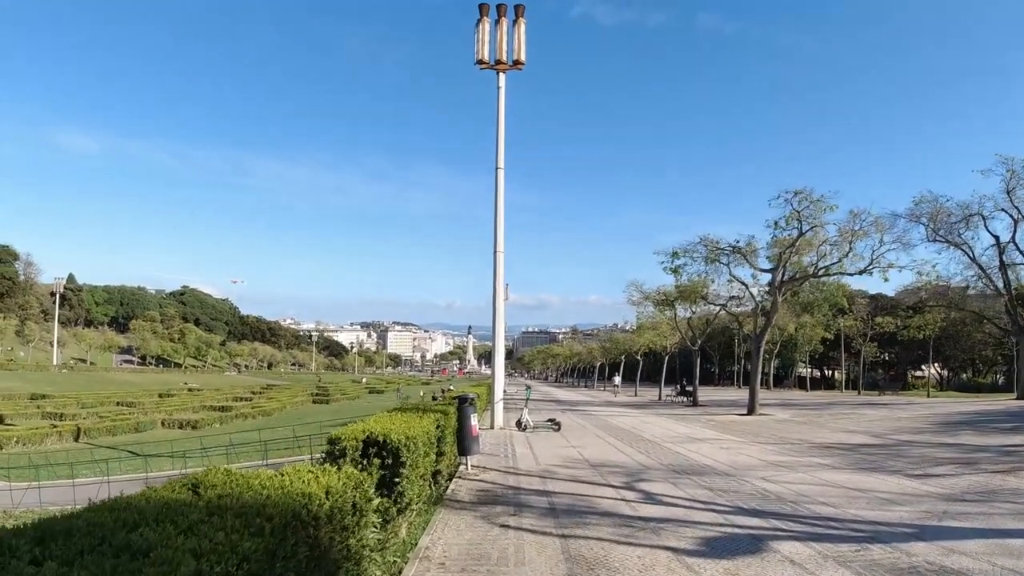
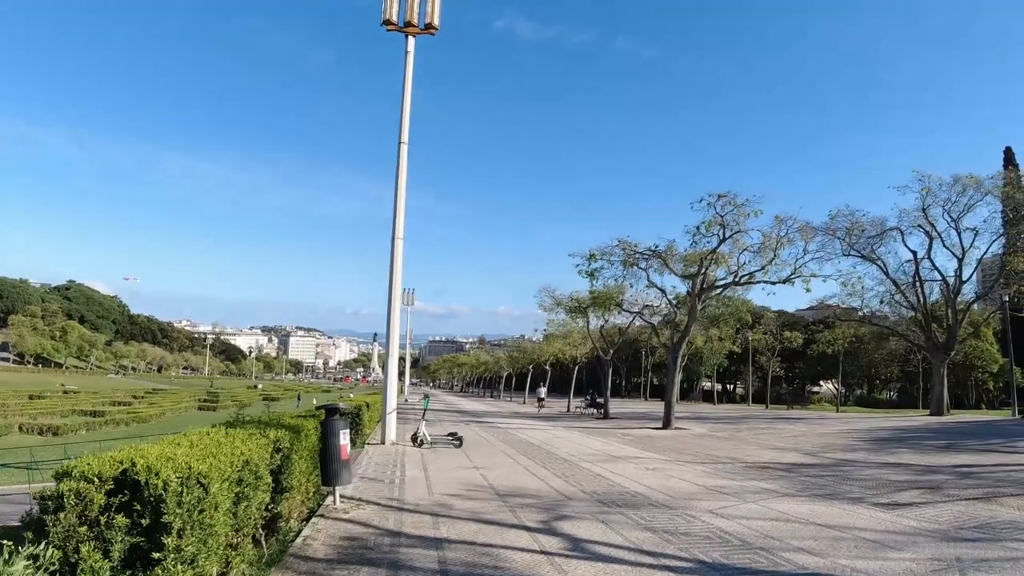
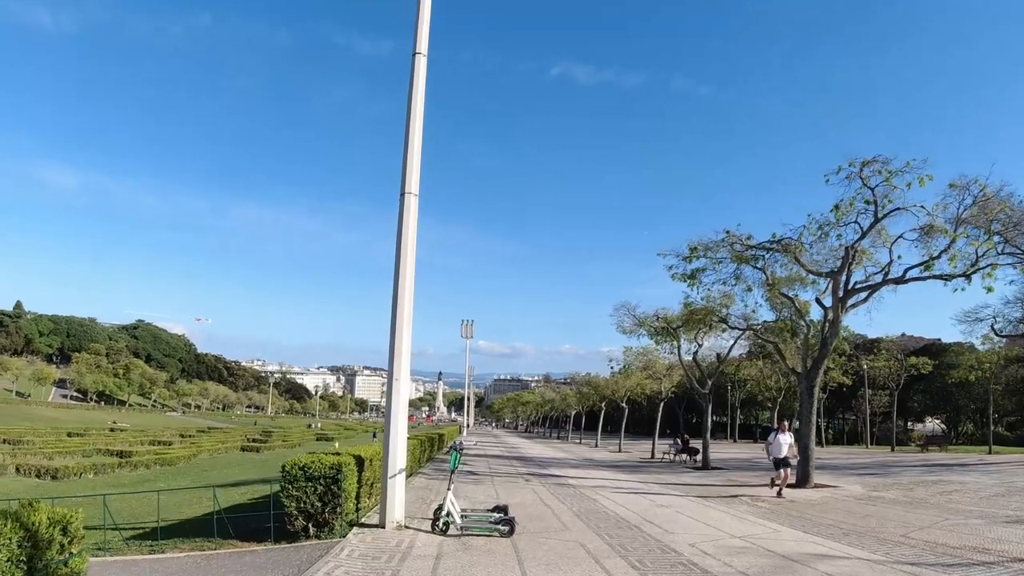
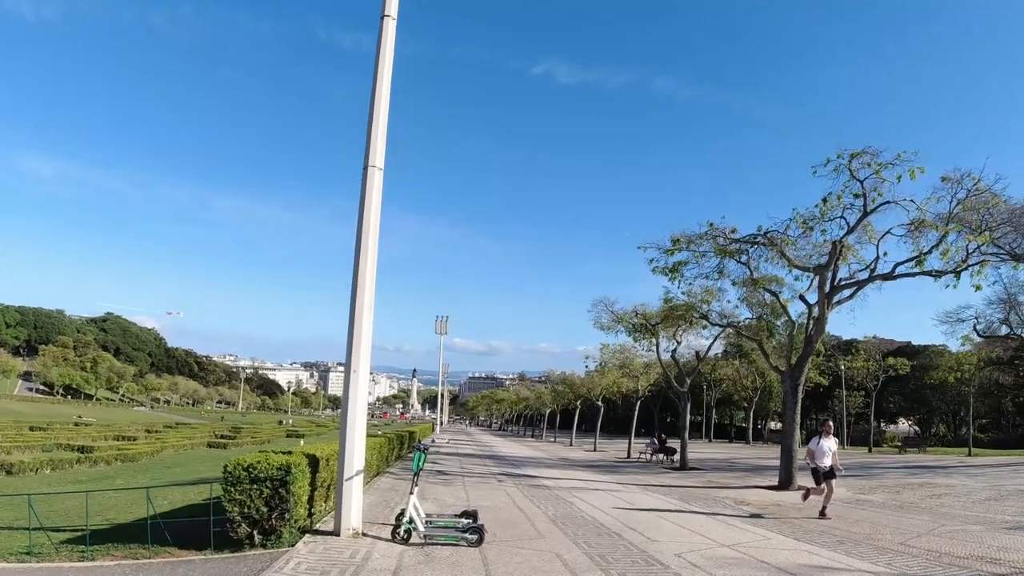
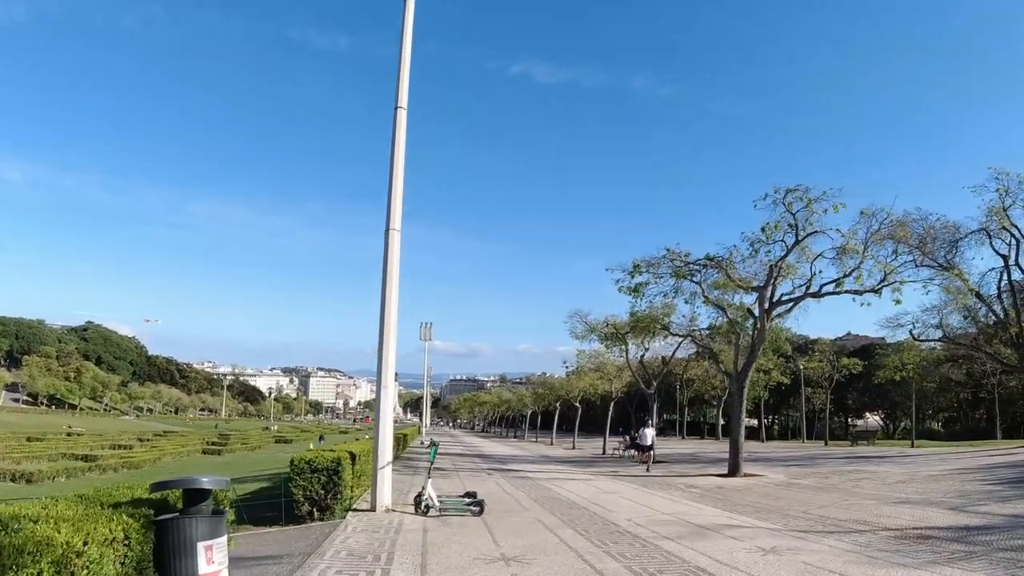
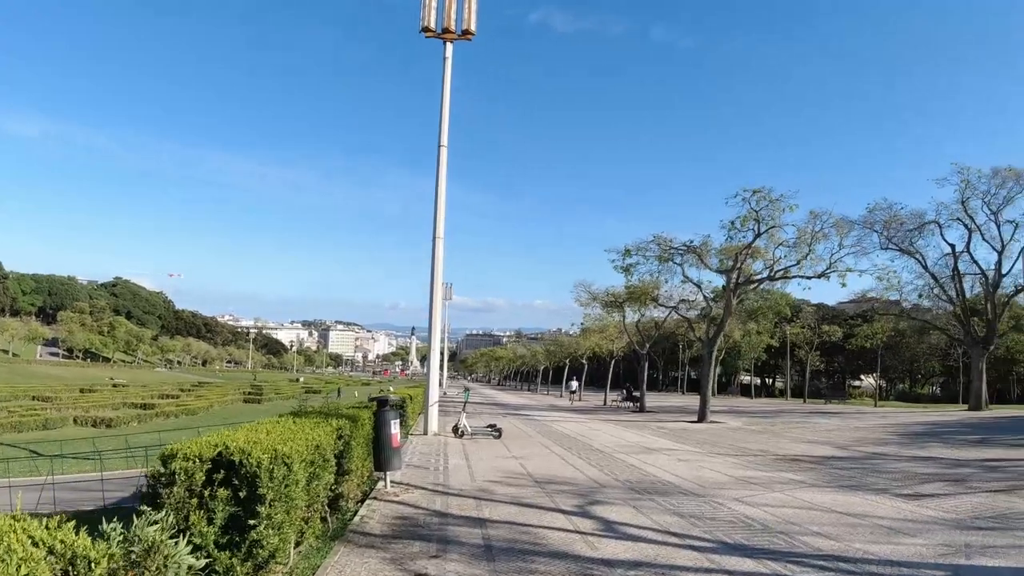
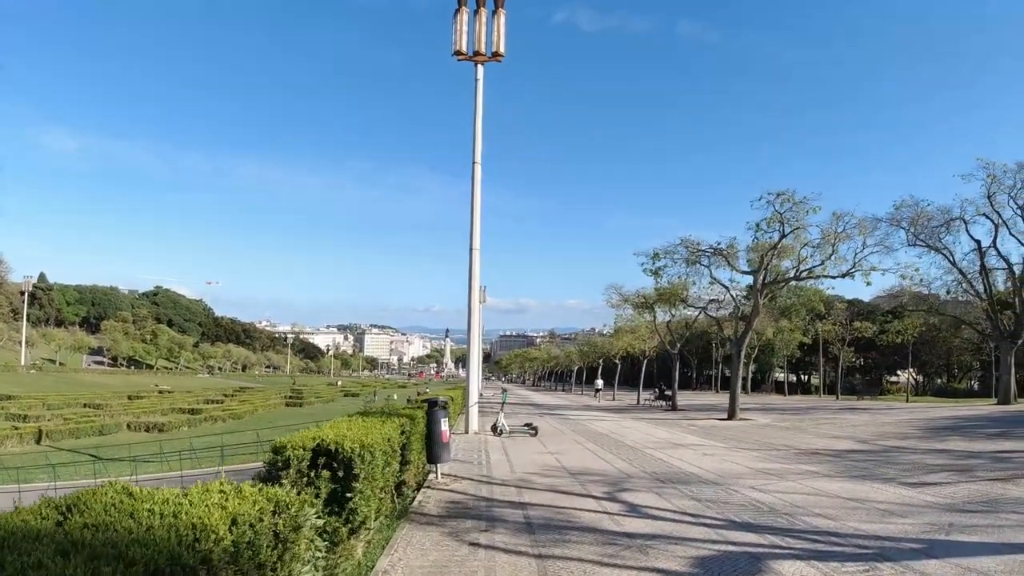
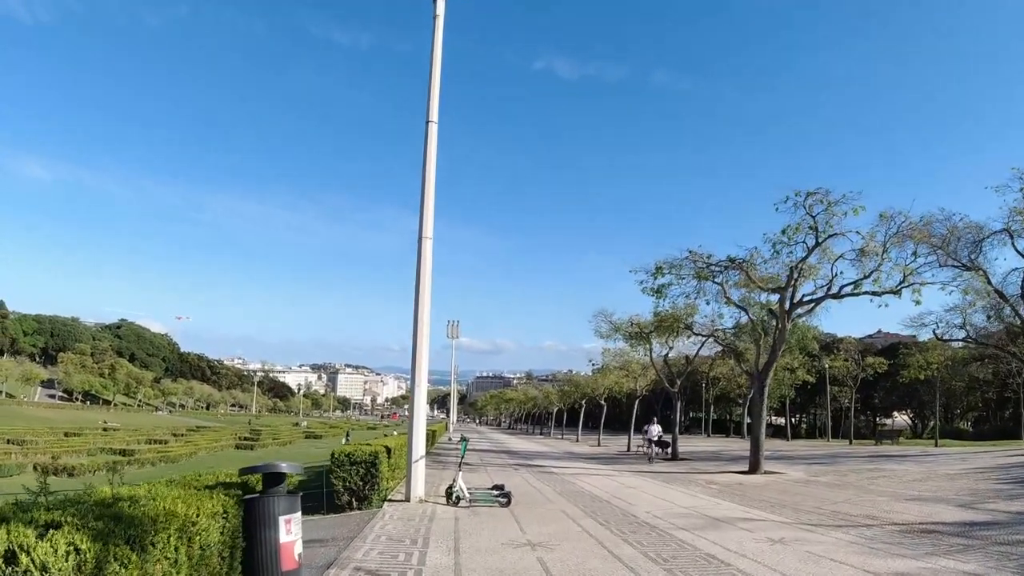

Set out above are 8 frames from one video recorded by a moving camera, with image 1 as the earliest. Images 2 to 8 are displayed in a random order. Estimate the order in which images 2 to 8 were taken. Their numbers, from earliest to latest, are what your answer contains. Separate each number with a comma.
7, 6, 2, 8, 5, 3, 4
